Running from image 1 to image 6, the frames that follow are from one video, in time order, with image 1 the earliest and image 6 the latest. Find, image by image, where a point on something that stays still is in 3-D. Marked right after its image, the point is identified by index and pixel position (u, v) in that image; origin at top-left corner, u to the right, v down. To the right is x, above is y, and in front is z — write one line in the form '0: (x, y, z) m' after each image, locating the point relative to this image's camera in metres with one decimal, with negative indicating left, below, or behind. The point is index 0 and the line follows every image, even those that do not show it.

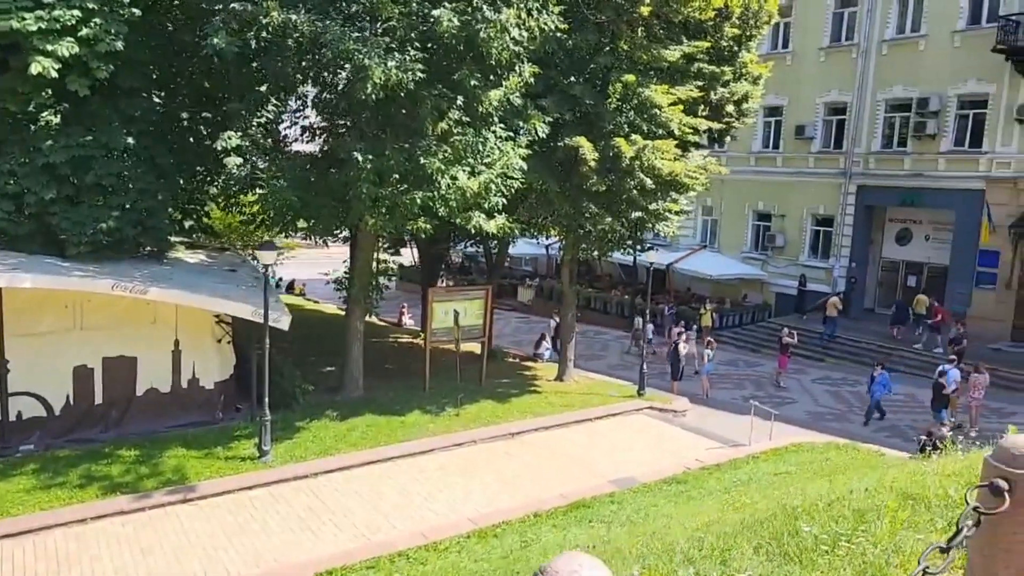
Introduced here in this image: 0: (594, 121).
0: (+1.8, +3.6, +16.2) m
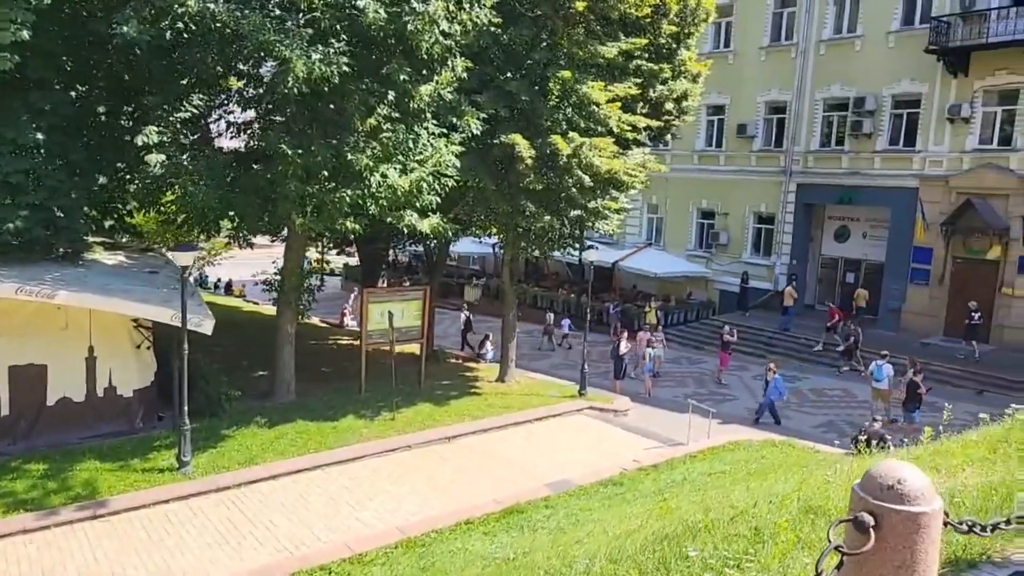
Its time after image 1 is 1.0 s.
0: (+0.4, +3.6, +16.0) m
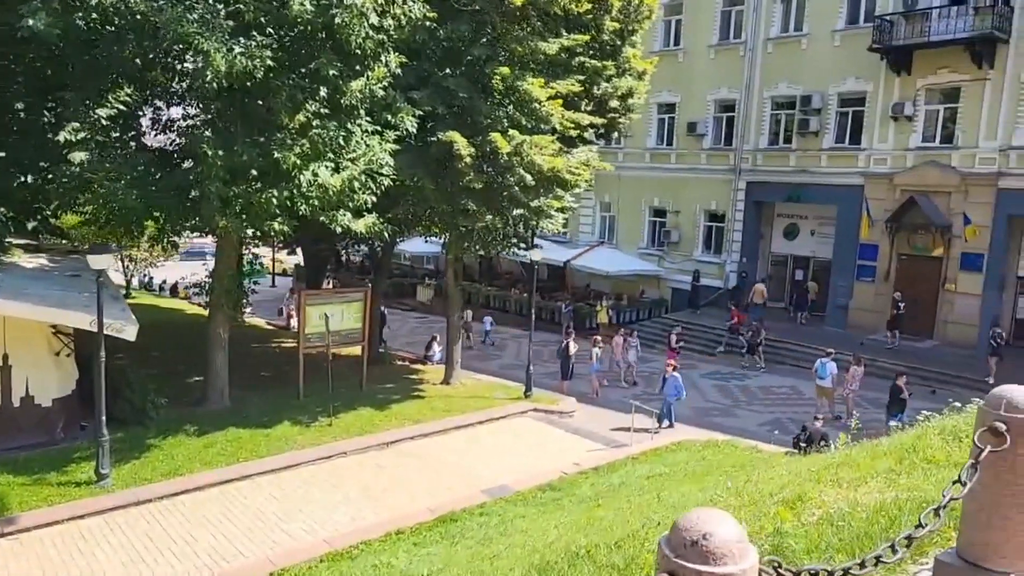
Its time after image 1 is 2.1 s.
0: (-0.9, +3.6, +15.6) m
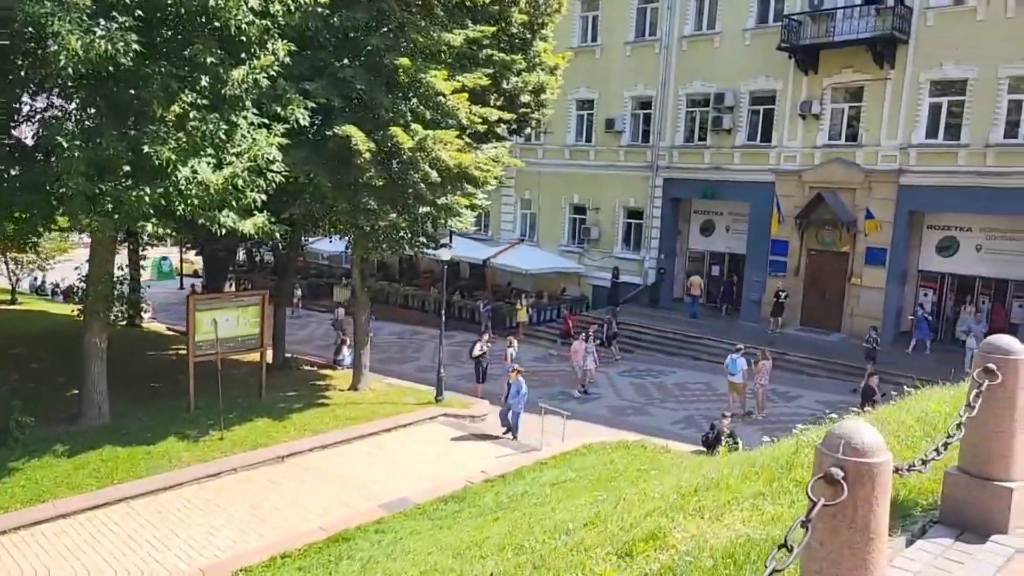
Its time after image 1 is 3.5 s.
0: (-2.8, +3.6, +14.9) m
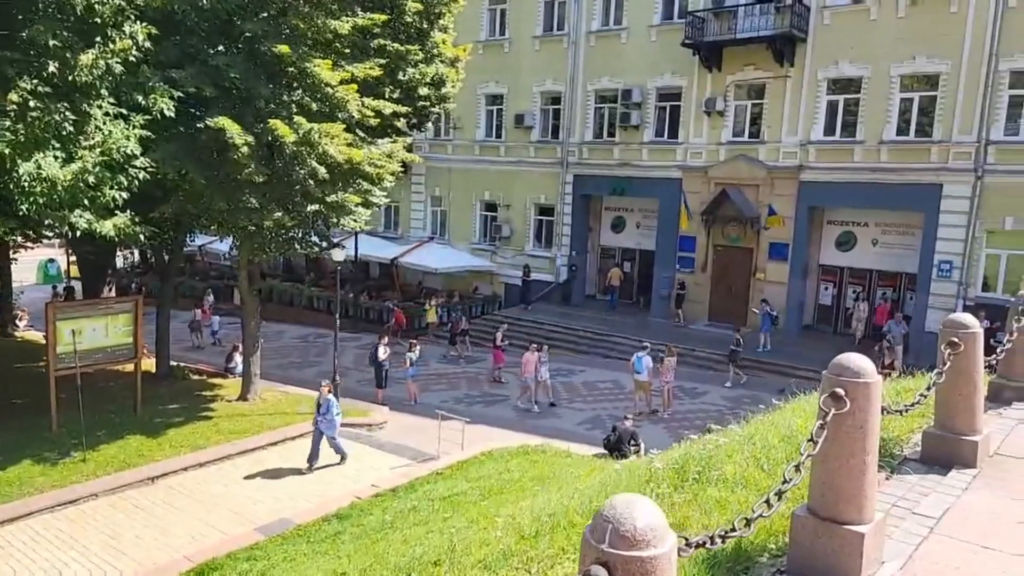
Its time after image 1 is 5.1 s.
0: (-4.9, +3.5, +13.9) m
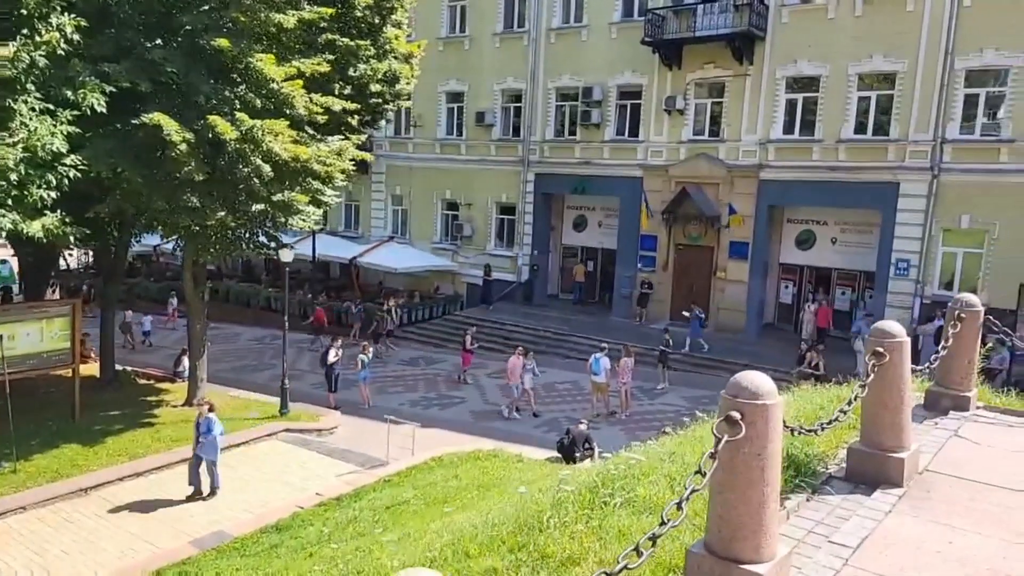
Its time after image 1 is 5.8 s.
0: (-5.8, +3.4, +13.4) m
